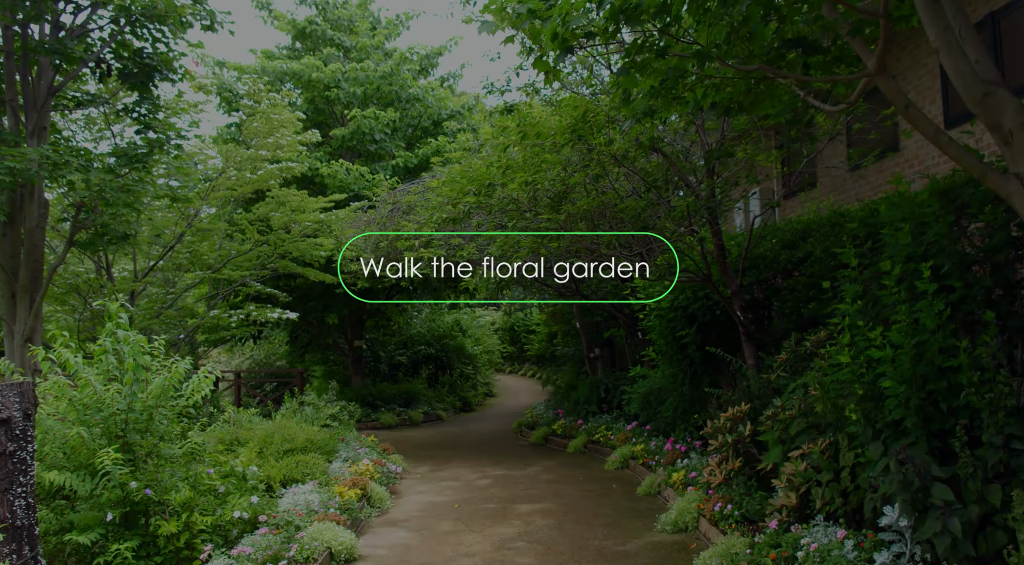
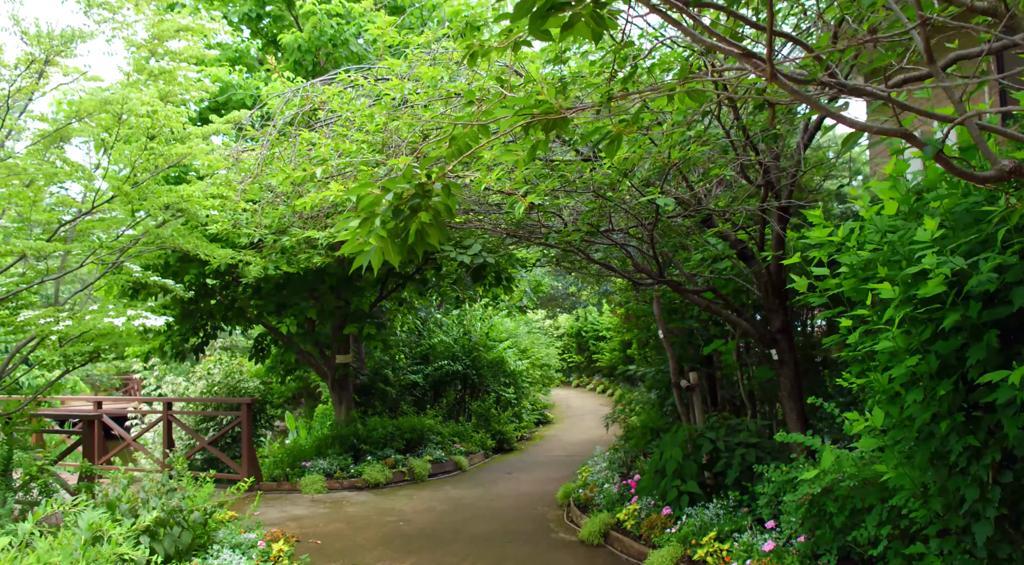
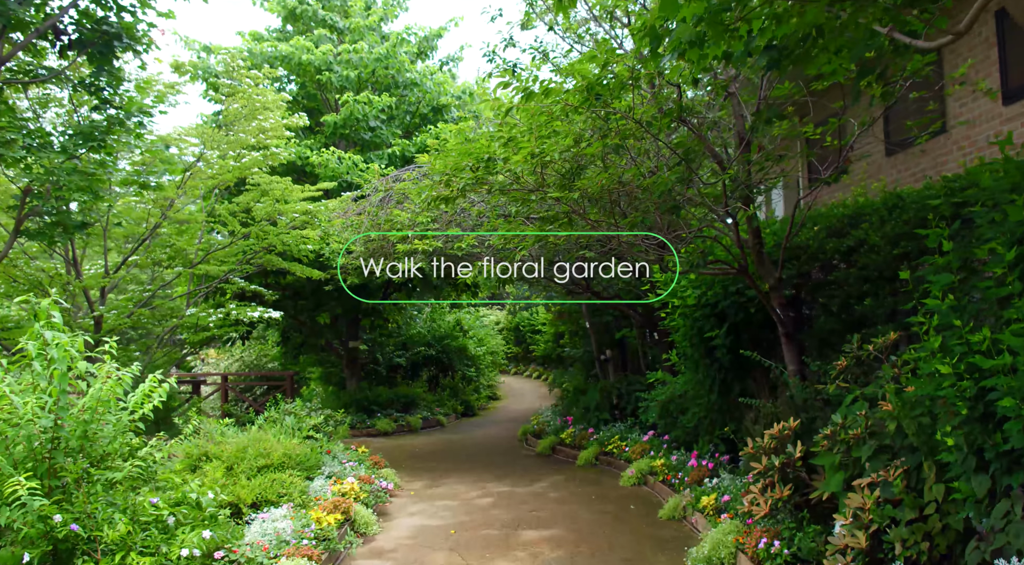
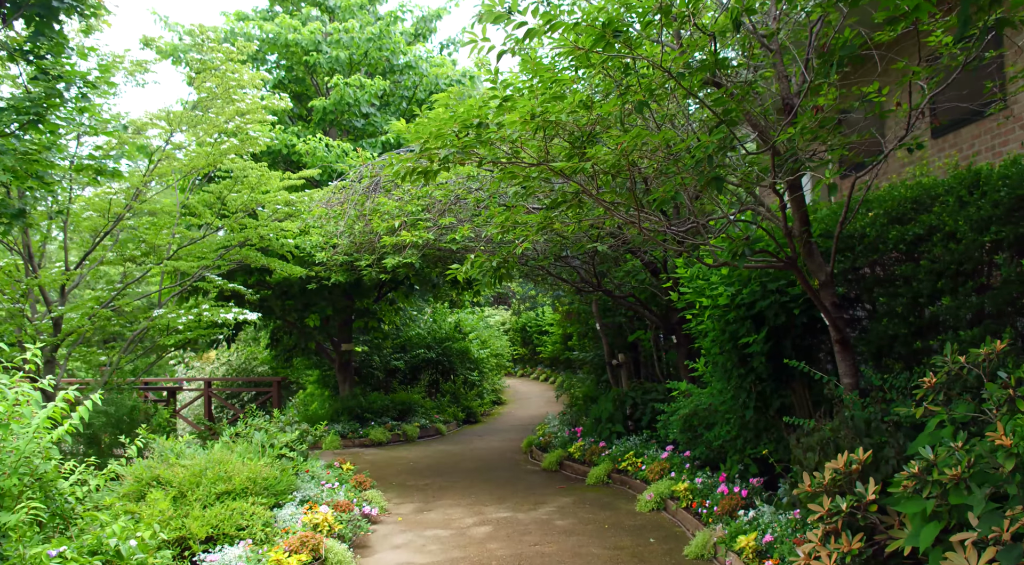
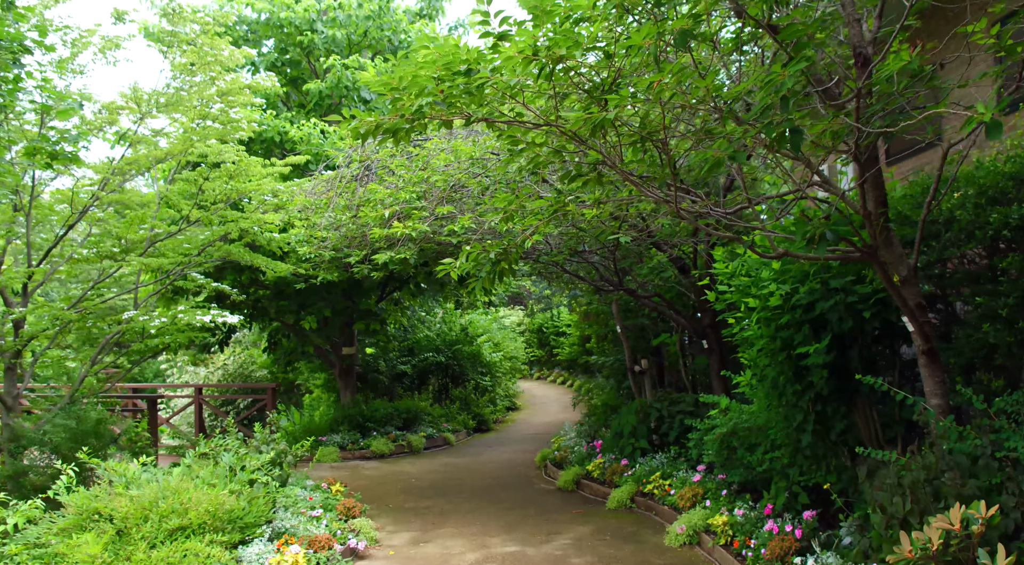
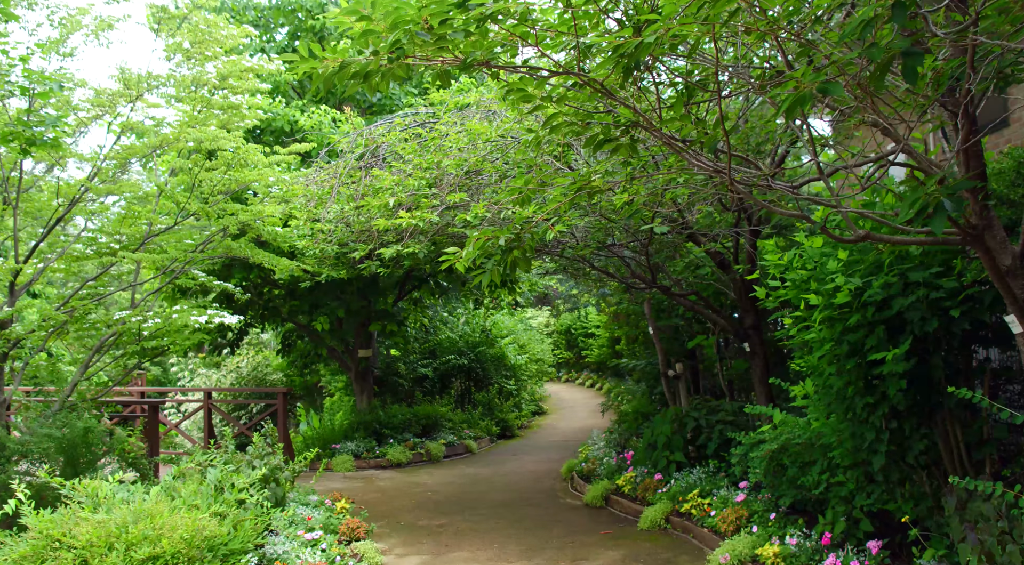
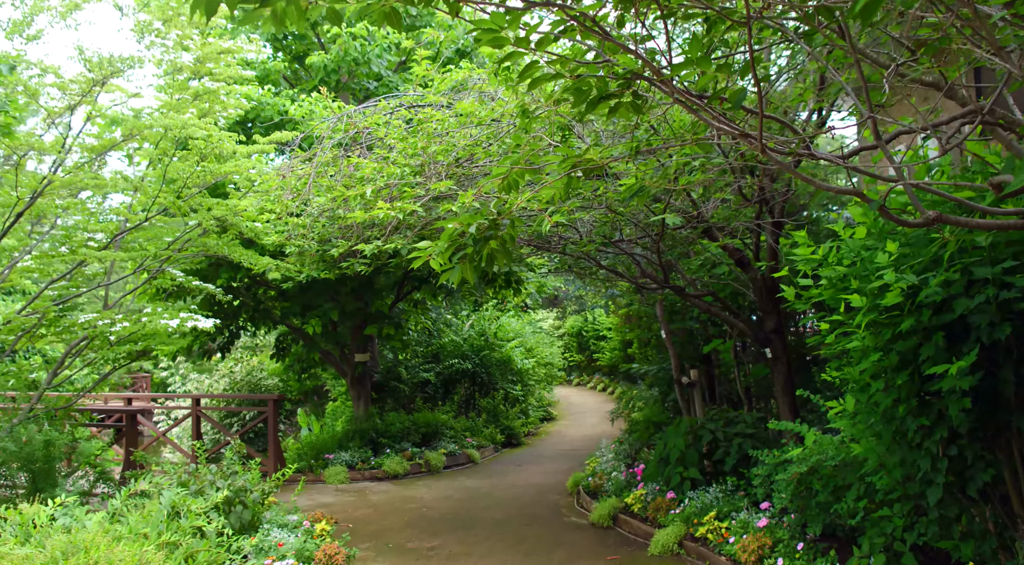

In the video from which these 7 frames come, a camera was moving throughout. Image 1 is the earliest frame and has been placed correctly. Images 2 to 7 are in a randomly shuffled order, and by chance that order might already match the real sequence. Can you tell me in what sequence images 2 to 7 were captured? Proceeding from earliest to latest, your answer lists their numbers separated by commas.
3, 4, 5, 6, 7, 2
